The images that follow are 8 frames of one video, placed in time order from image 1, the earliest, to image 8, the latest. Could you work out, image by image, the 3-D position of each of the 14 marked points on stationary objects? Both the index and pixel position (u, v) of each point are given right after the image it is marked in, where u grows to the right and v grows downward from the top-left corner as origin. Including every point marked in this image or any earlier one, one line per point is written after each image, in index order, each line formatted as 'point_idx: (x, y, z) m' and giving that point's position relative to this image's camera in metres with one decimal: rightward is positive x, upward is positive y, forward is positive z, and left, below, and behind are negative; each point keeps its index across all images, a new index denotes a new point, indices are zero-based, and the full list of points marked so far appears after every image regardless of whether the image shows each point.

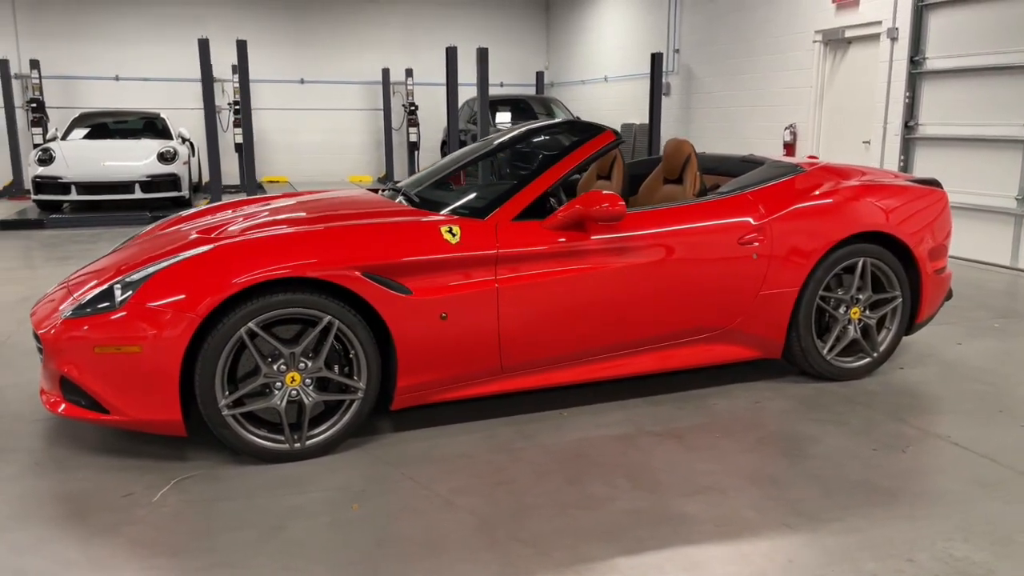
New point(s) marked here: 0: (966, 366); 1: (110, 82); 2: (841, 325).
0: (+2.0, -0.4, +3.6) m
1: (-6.7, +3.4, +13.3) m
2: (+1.4, -0.2, +3.3) m
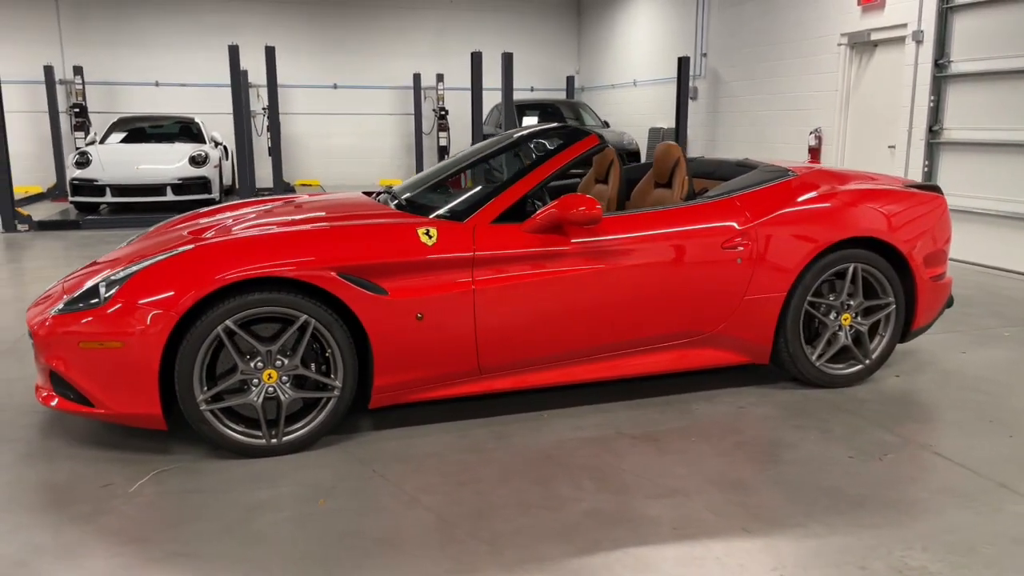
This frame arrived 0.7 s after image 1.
0: (+2.0, -0.4, +3.5) m
1: (-6.2, +3.4, +13.7) m
2: (+1.3, -0.2, +3.3) m
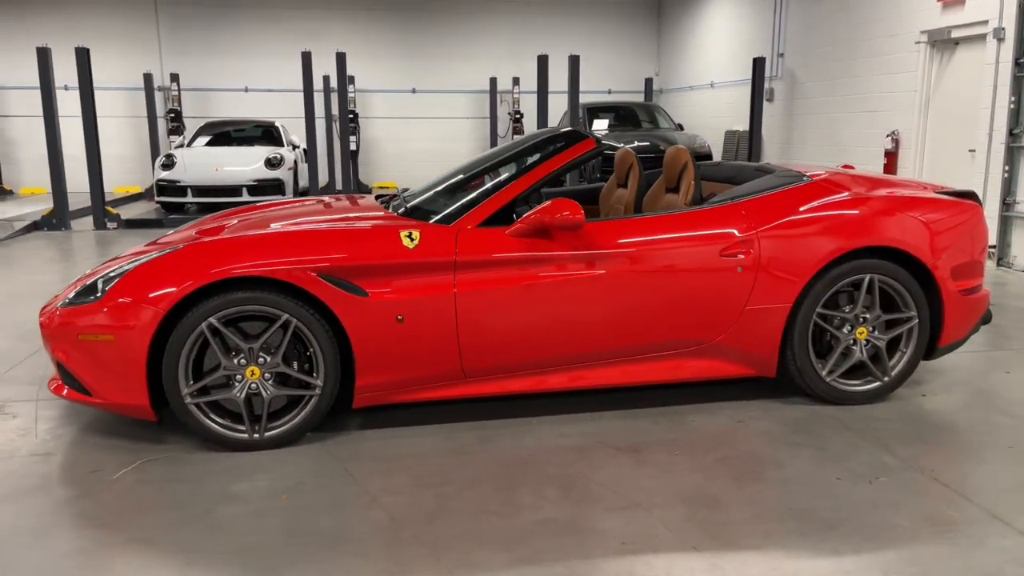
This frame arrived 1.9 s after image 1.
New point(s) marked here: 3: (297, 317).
0: (+2.0, -0.4, +3.3) m
1: (-4.9, +3.5, +14.3) m
2: (+1.3, -0.2, +3.1) m
3: (-0.7, -0.1, +2.7) m
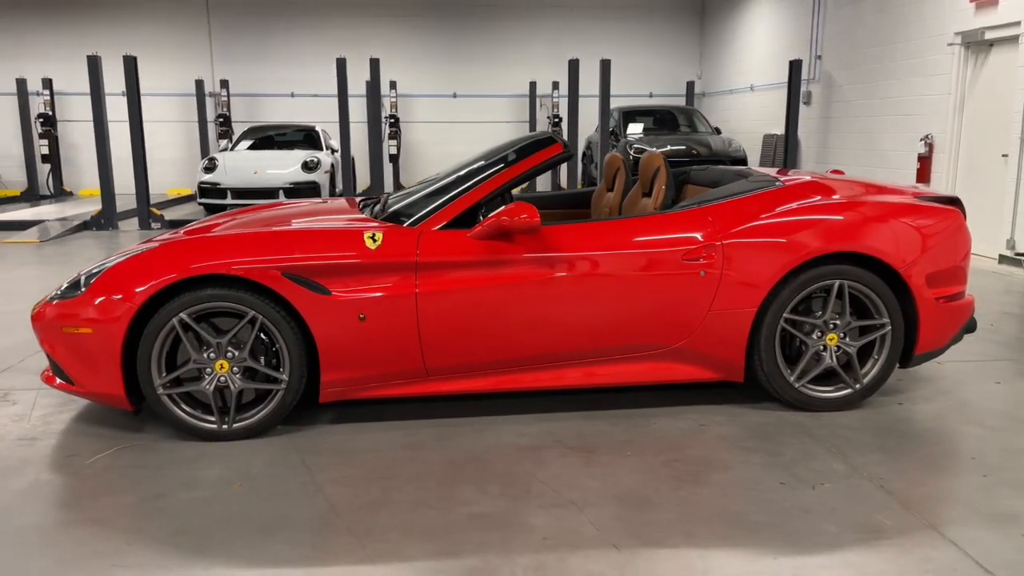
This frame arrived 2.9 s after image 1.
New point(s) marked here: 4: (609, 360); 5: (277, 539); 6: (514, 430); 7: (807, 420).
0: (+1.9, -0.5, +3.2) m
1: (-4.2, +3.5, +14.7) m
2: (+1.2, -0.2, +3.1) m
3: (-0.9, -0.1, +2.8) m
4: (+0.4, -0.3, +3.1) m
5: (-0.6, -0.7, +2.2) m
6: (0.0, -0.5, +3.0) m
7: (+1.1, -0.5, +3.1) m
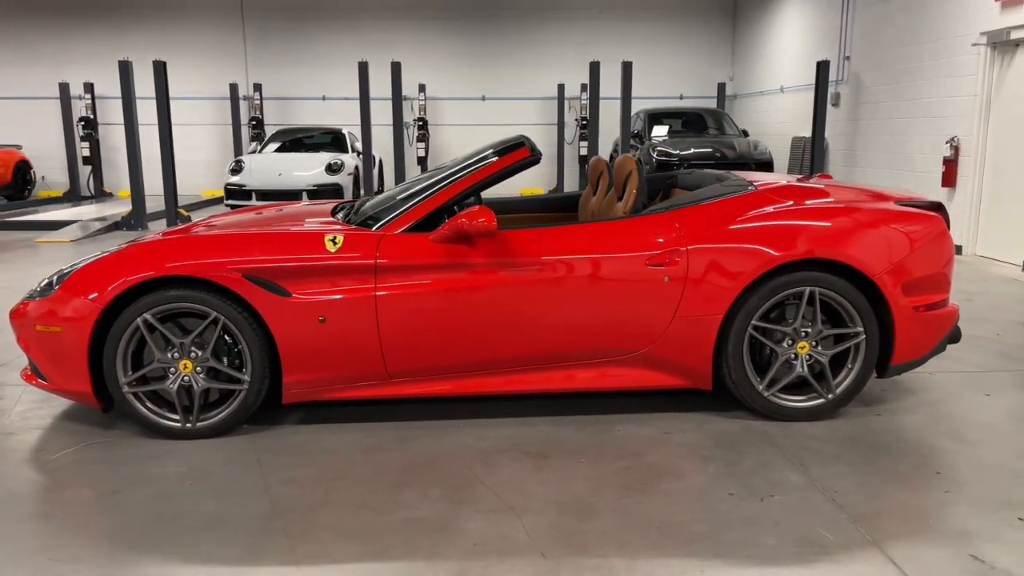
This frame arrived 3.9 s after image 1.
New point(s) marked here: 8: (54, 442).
0: (+1.7, -0.5, +3.1) m
1: (-3.6, +3.5, +14.9) m
2: (+1.0, -0.3, +3.0) m
3: (-1.0, -0.1, +2.8) m
4: (+0.2, -0.3, +3.0) m
5: (-0.8, -0.7, +2.2) m
6: (-0.1, -0.5, +3.0) m
7: (+1.0, -0.5, +3.0) m
8: (-1.7, -0.6, +3.0) m
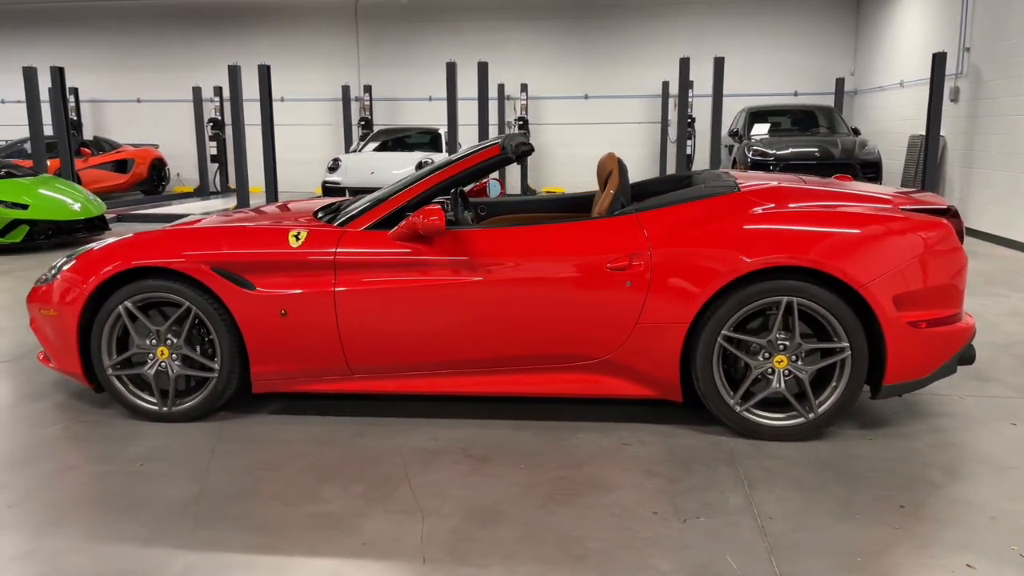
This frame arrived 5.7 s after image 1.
0: (+1.6, -0.6, +2.8) m
1: (-1.7, +3.6, +15.3) m
2: (+0.9, -0.3, +2.8) m
3: (-1.2, -0.1, +3.0) m
4: (+0.1, -0.3, +3.0) m
5: (-1.1, -0.7, +2.3) m
6: (-0.3, -0.5, +3.0) m
7: (+0.8, -0.6, +2.8) m
8: (-1.8, -0.5, +3.2) m
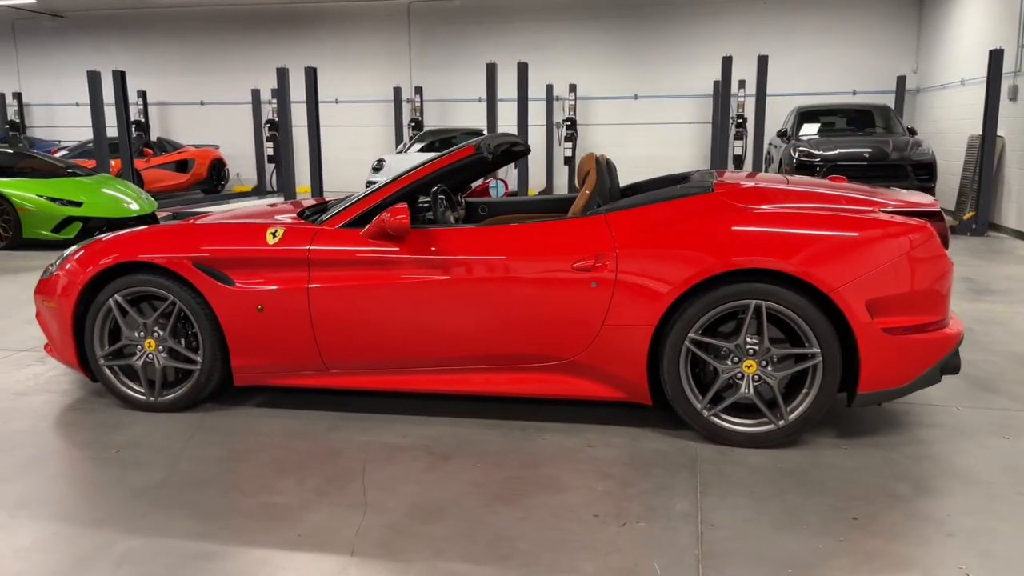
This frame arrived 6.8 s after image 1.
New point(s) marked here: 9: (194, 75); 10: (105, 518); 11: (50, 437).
0: (+1.5, -0.6, +2.7) m
1: (-0.7, +3.6, +15.4) m
2: (+0.7, -0.3, +2.8) m
3: (-1.3, 0.0, +3.1) m
4: (0.0, -0.3, +3.0) m
5: (-1.3, -0.6, +2.4) m
6: (-0.4, -0.5, +3.0) m
7: (+0.7, -0.6, +2.7) m
8: (-1.9, -0.5, +3.4) m
9: (-6.6, +4.4, +16.6) m
10: (-1.2, -0.7, +2.3) m
11: (-1.7, -0.6, +3.0) m
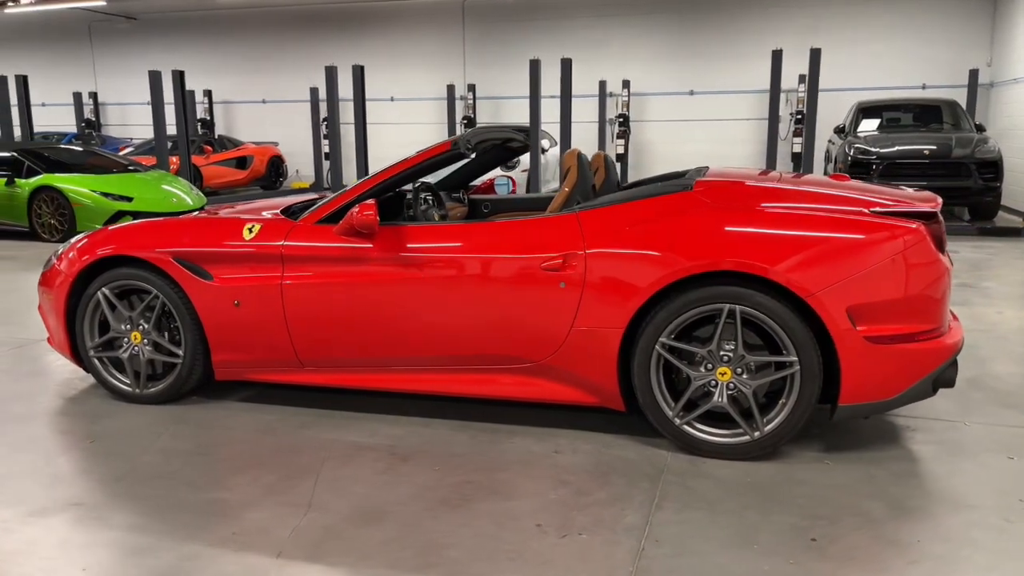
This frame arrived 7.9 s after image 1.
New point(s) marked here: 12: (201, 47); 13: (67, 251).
0: (+1.3, -0.6, +2.5) m
1: (+0.3, +3.6, +15.3) m
2: (+0.6, -0.3, +2.6) m
3: (-1.4, 0.0, +3.1) m
4: (-0.1, -0.3, +2.9) m
5: (-1.4, -0.6, +2.5) m
6: (-0.5, -0.5, +3.0) m
7: (+0.6, -0.6, +2.6) m
8: (-2.0, -0.5, +3.4) m
9: (-5.4, +4.6, +17.0) m
10: (-1.3, -0.6, +2.4) m
11: (-1.8, -0.5, +3.1) m
12: (-6.7, +5.2, +17.3) m
13: (-1.9, +0.1, +3.3) m
